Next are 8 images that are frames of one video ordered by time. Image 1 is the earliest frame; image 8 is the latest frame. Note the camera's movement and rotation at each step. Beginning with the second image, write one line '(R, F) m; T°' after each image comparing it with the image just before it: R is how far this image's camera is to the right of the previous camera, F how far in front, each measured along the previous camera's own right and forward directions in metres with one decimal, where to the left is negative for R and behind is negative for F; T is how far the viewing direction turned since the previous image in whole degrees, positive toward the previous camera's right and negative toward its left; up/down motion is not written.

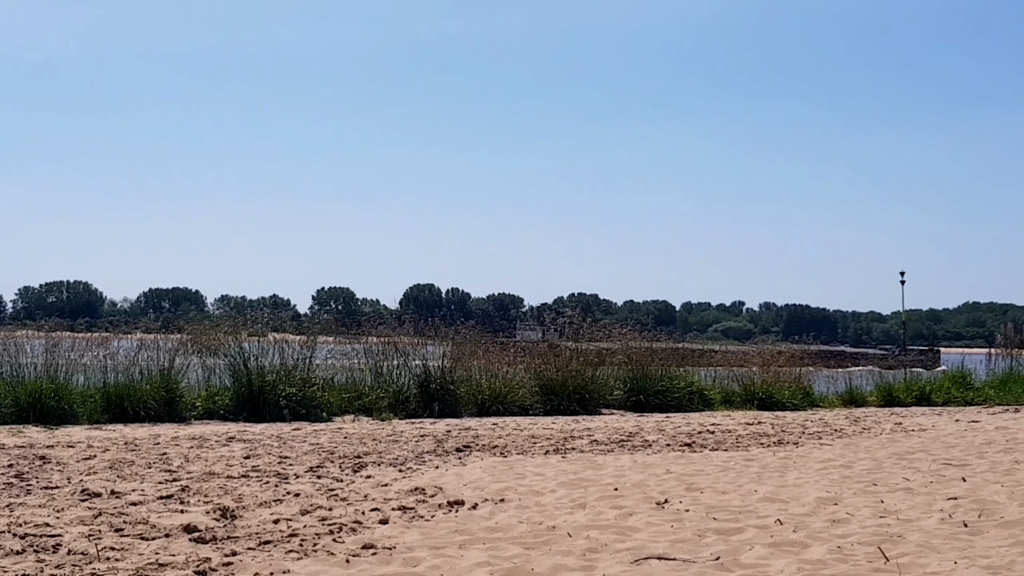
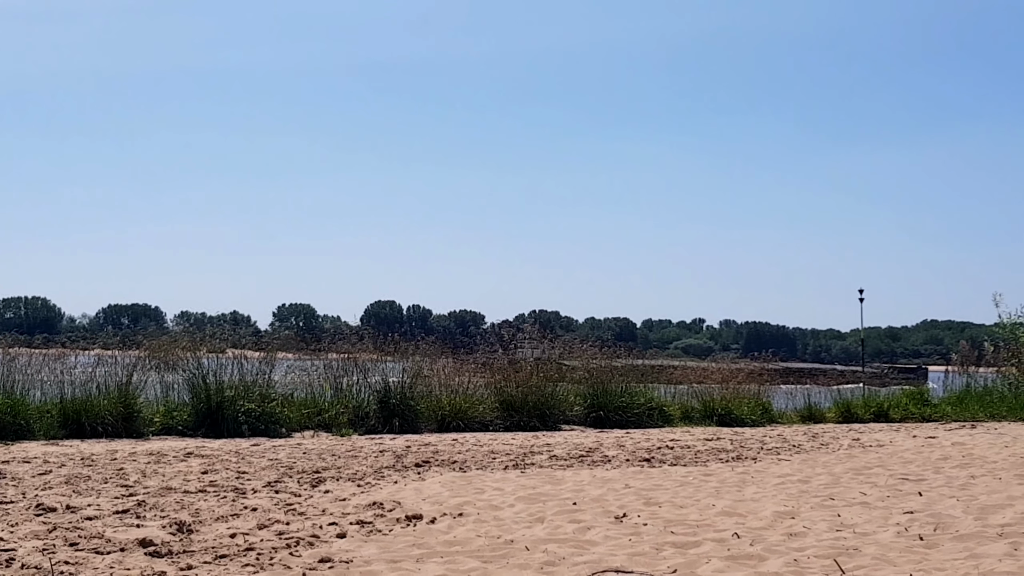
(+0.3, -0.1) m; 0°
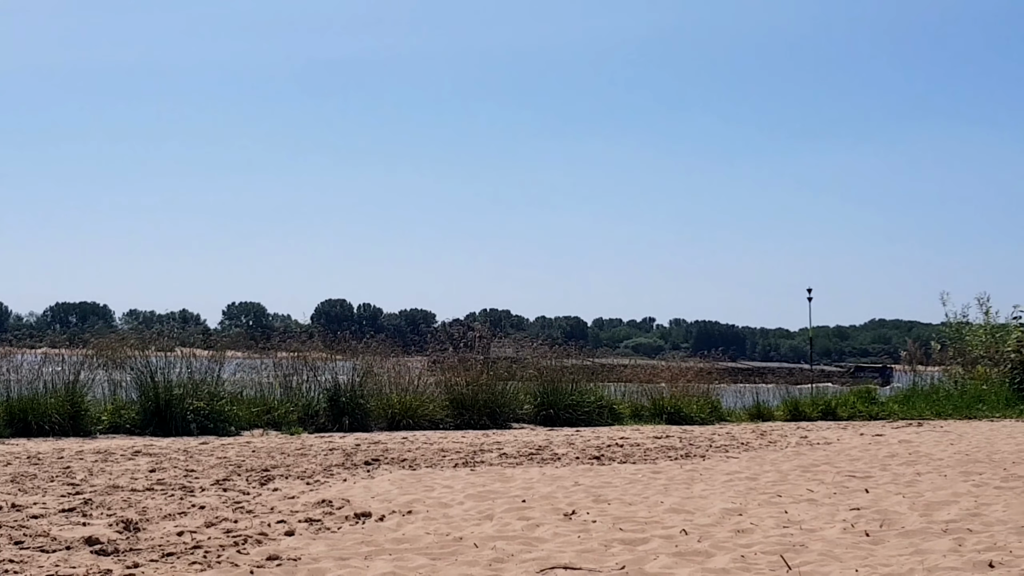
(+0.3, 0.0) m; +1°
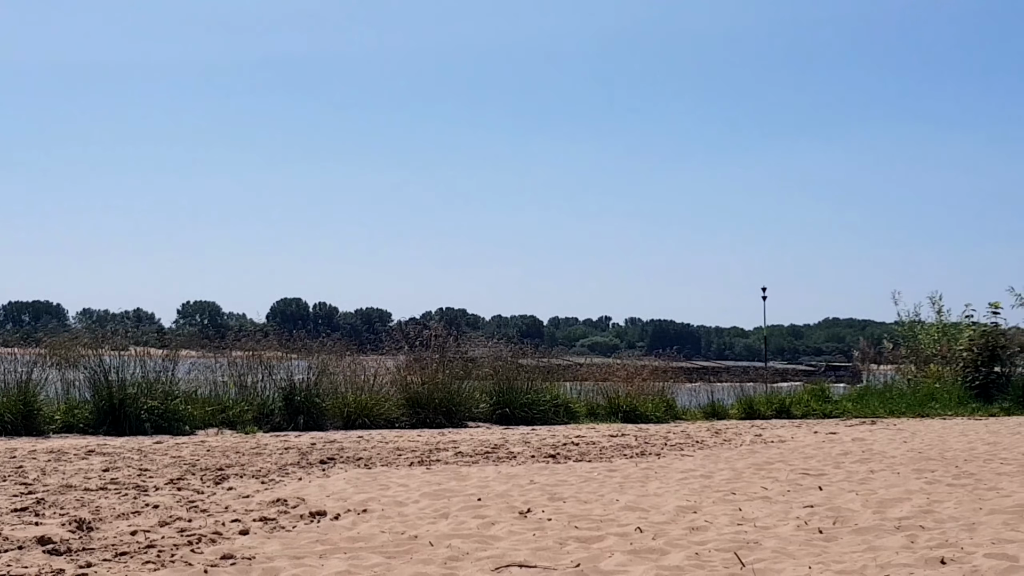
(+0.3, 0.0) m; +1°
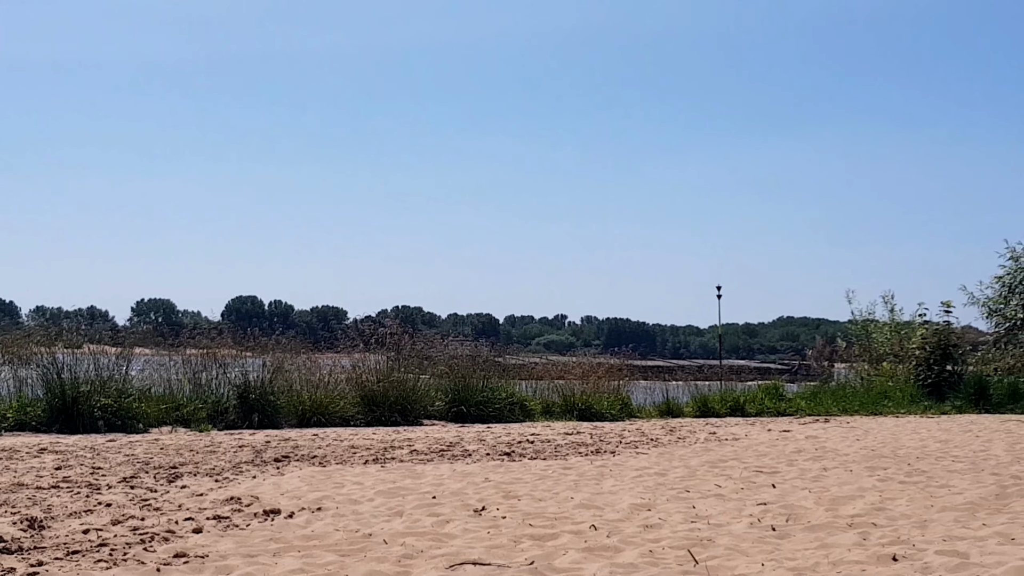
(+0.3, 0.0) m; 0°
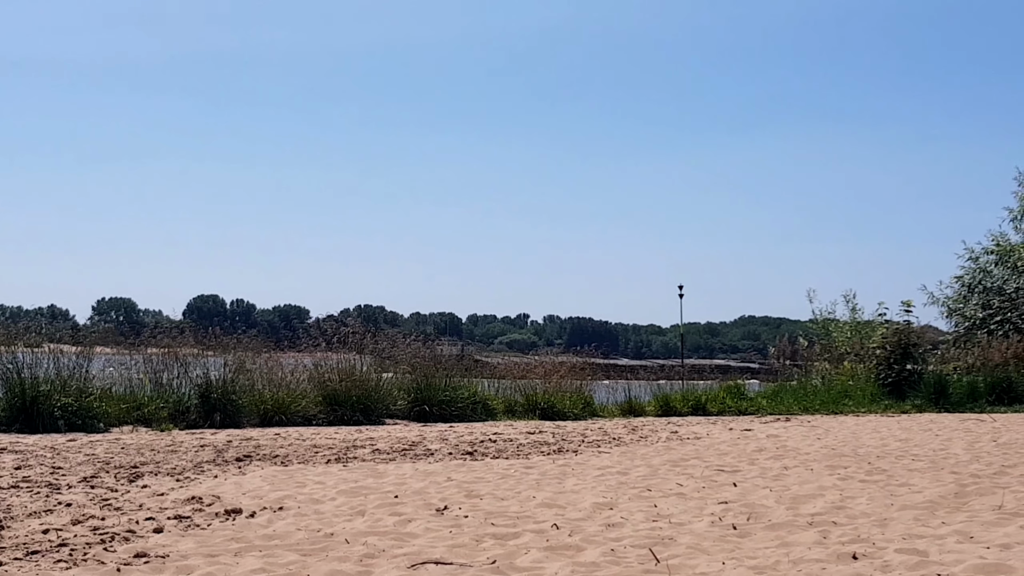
(+0.3, 0.0) m; 0°
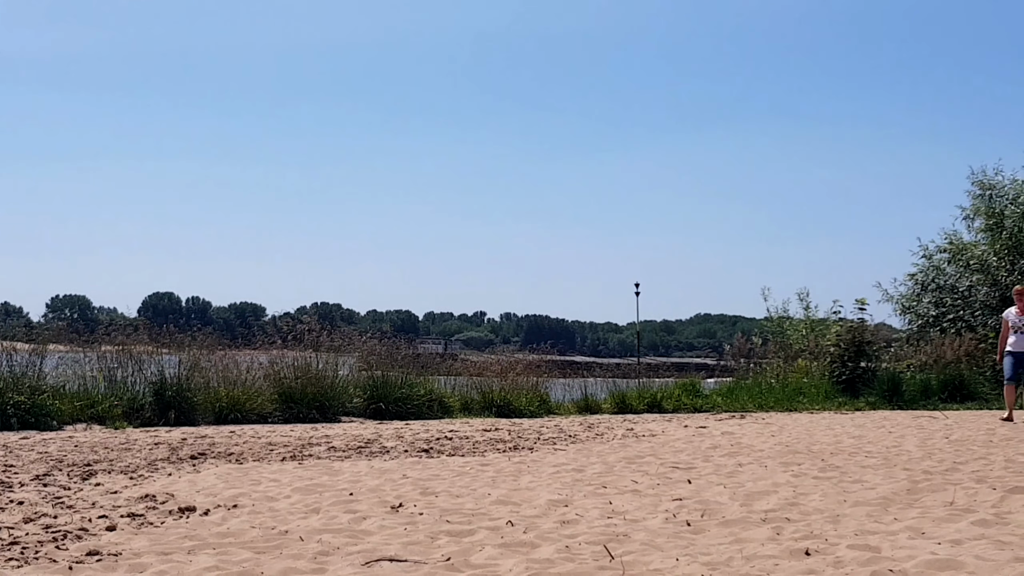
(+0.3, 0.0) m; +1°
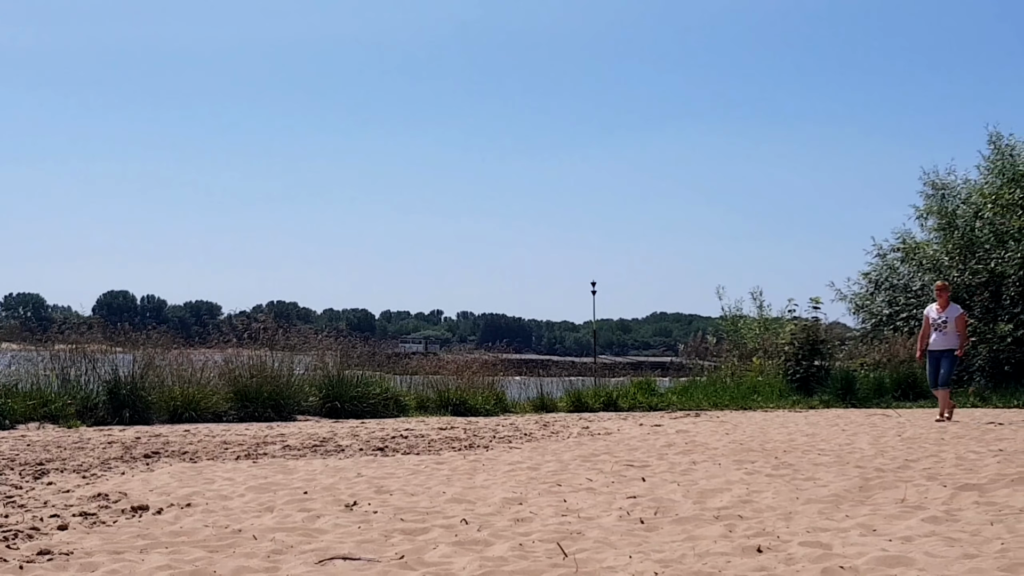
(+0.3, 0.0) m; +1°
